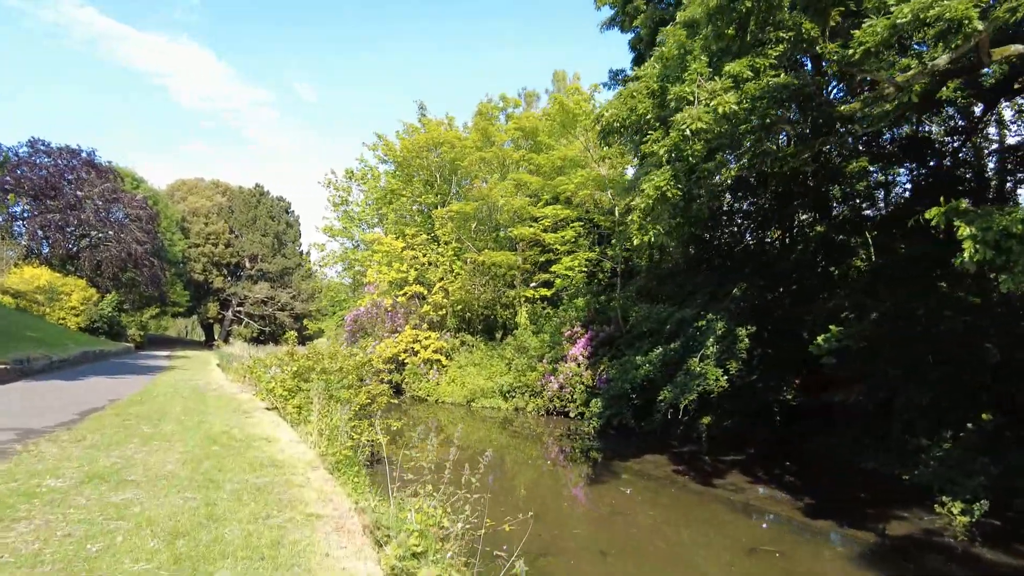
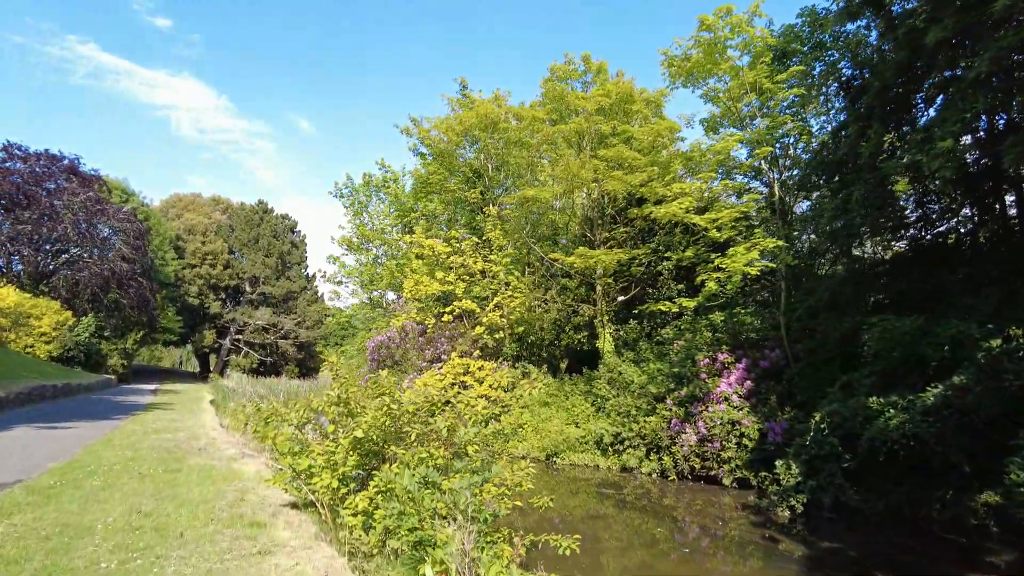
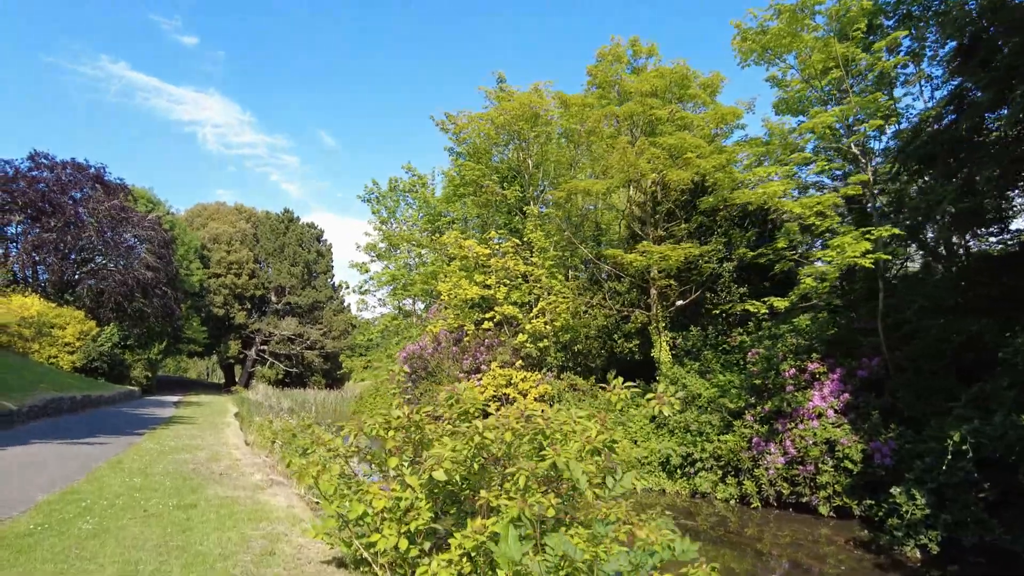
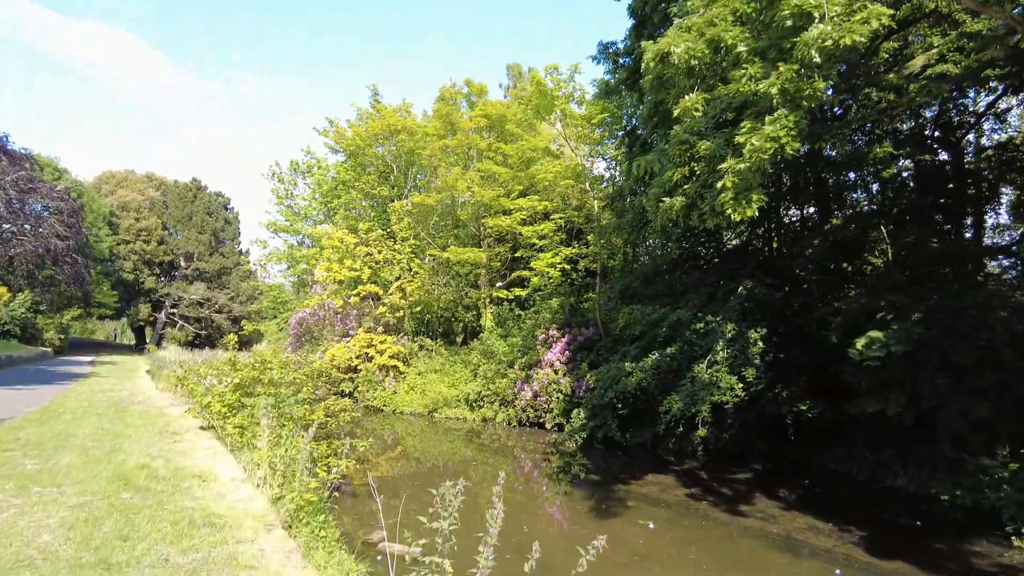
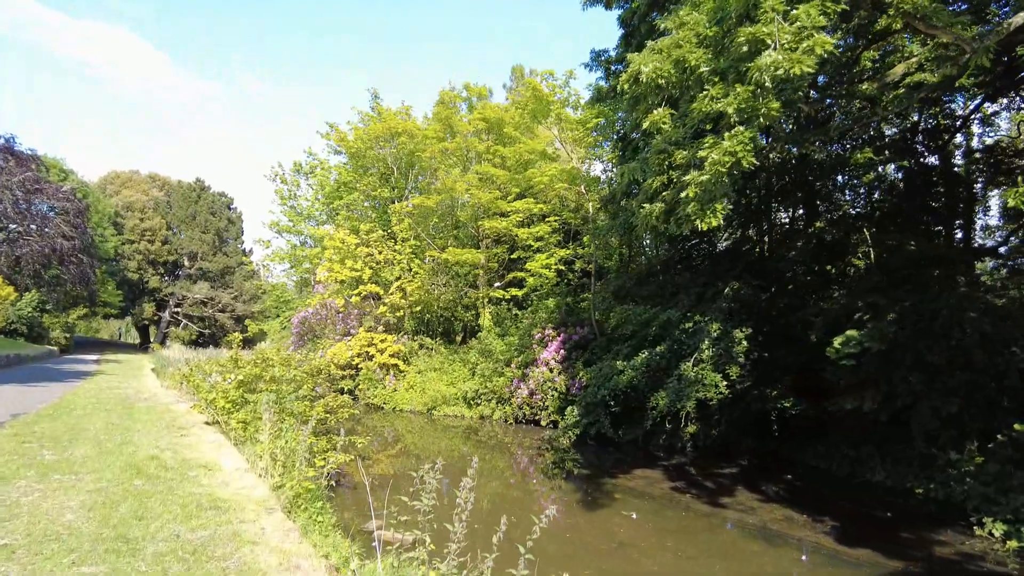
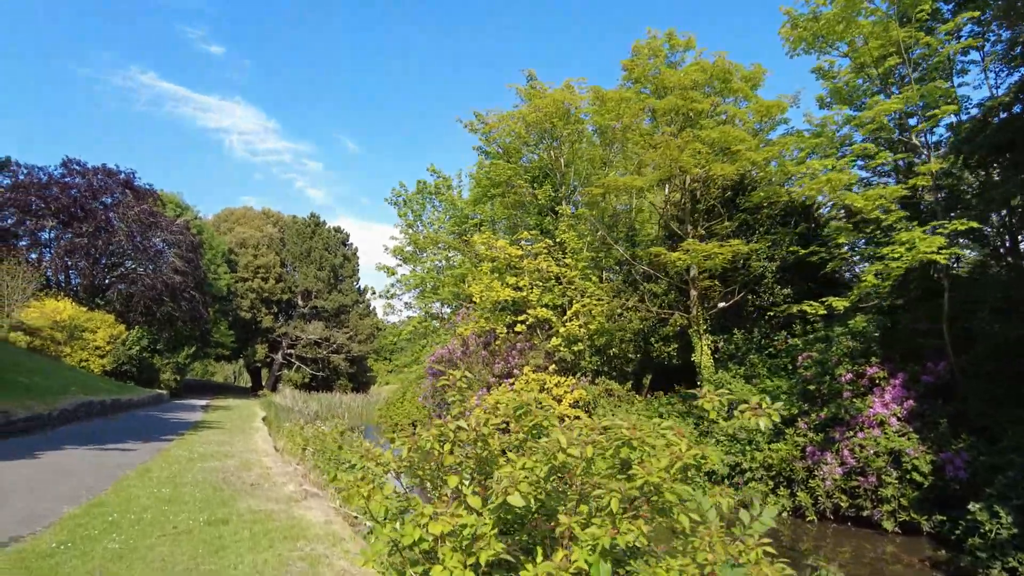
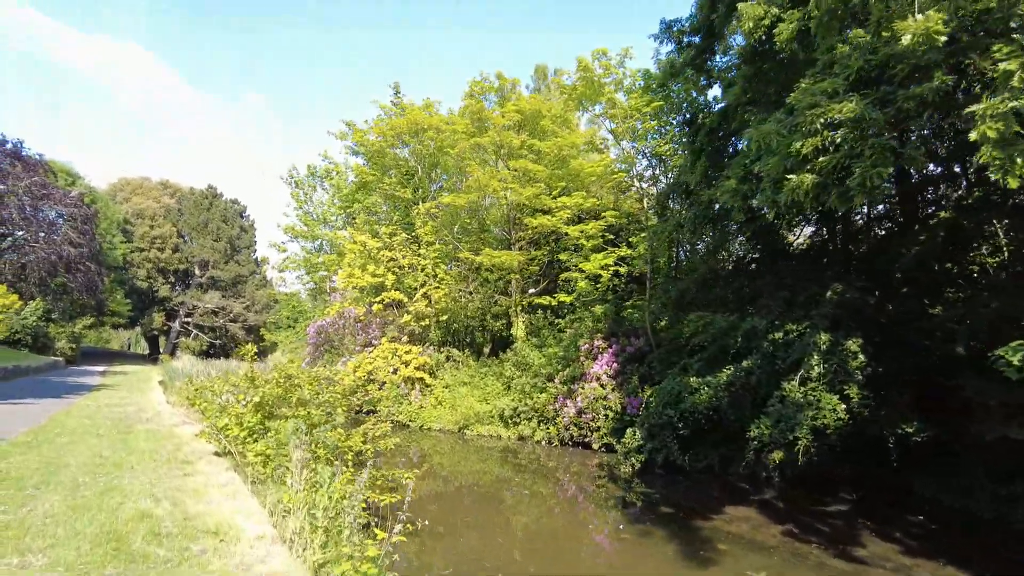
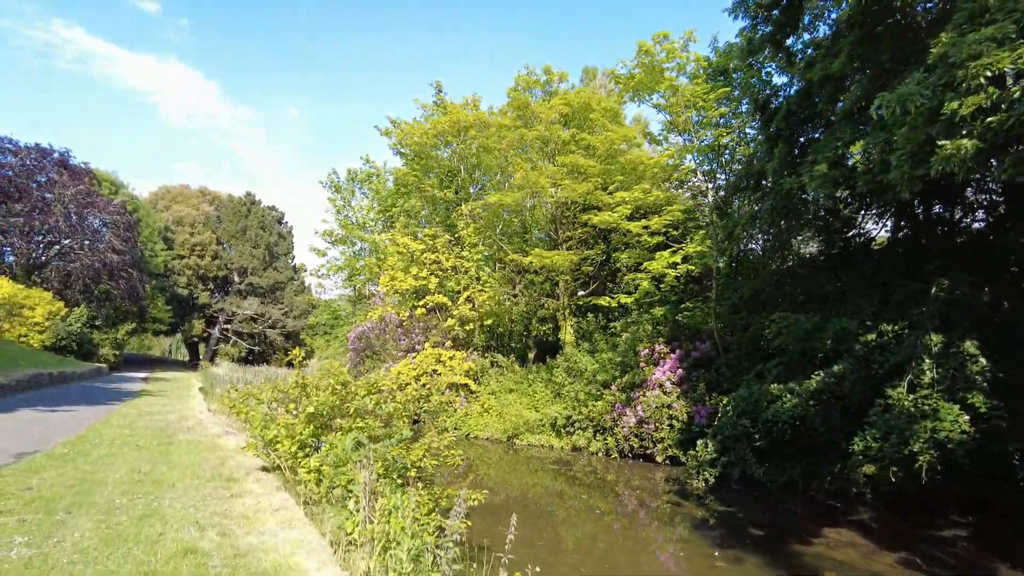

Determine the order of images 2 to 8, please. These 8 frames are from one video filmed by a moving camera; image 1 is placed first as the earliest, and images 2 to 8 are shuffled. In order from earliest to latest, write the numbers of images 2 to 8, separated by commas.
5, 4, 7, 8, 2, 3, 6
